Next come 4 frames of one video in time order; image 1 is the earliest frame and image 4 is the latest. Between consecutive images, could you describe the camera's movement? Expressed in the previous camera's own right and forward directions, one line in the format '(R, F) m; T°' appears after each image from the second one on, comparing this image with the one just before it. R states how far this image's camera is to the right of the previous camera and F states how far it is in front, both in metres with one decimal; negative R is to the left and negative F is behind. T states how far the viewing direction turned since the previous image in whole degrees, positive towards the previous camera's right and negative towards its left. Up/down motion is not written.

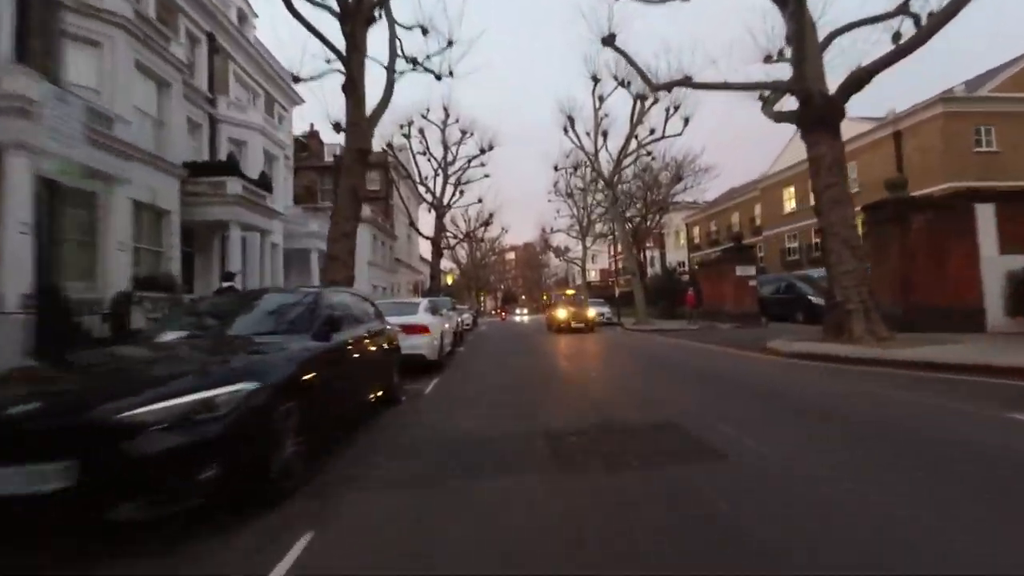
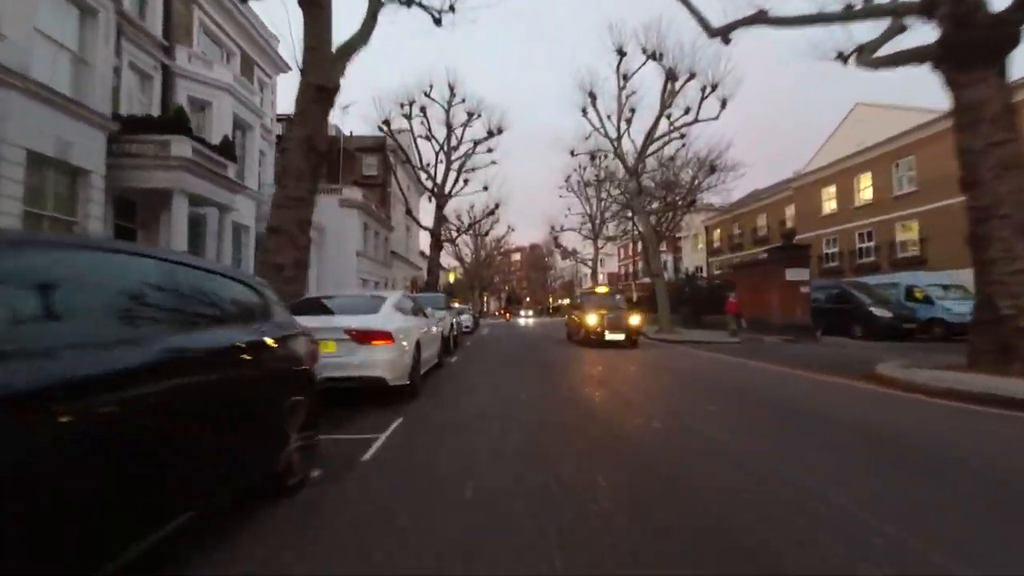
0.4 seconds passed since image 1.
(-0.1, +2.8) m; 0°
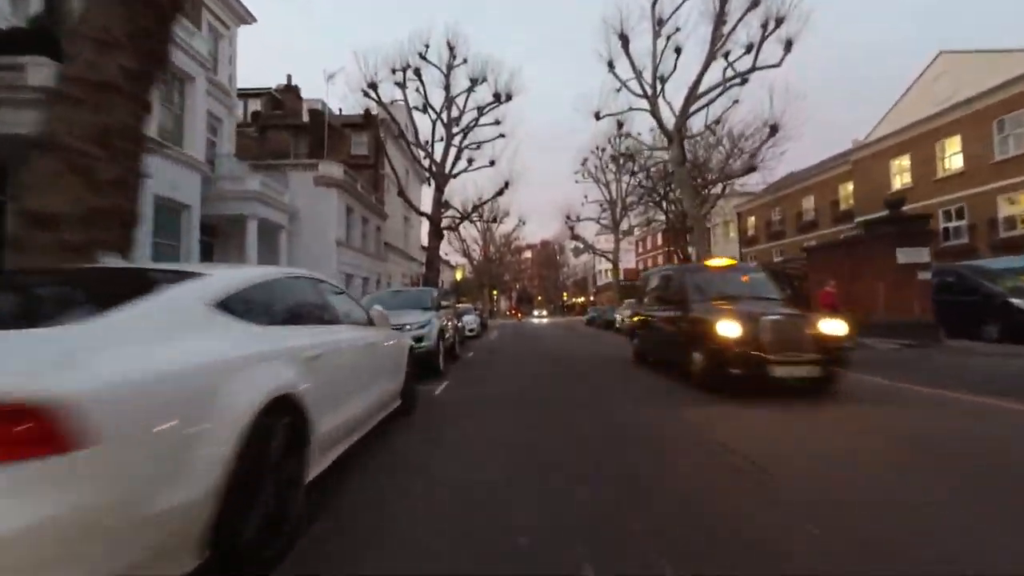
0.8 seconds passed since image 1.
(-0.1, +3.8) m; -1°
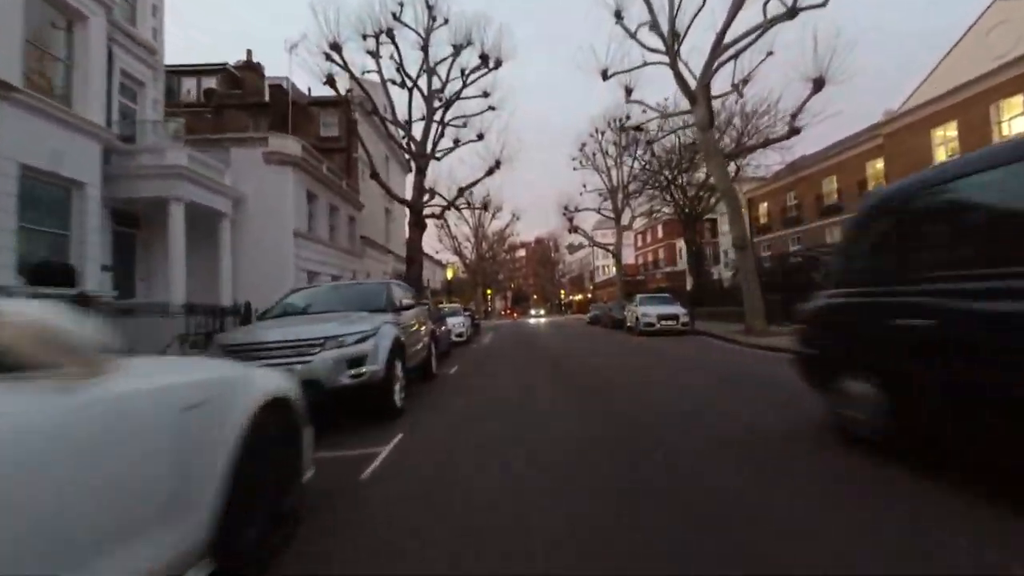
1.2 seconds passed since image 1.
(0.0, +2.9) m; 0°
